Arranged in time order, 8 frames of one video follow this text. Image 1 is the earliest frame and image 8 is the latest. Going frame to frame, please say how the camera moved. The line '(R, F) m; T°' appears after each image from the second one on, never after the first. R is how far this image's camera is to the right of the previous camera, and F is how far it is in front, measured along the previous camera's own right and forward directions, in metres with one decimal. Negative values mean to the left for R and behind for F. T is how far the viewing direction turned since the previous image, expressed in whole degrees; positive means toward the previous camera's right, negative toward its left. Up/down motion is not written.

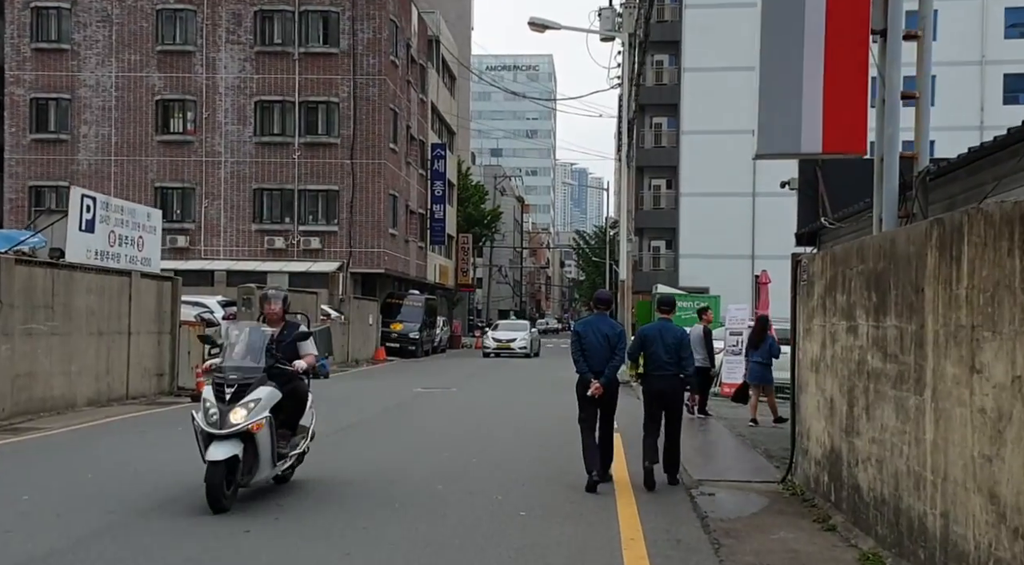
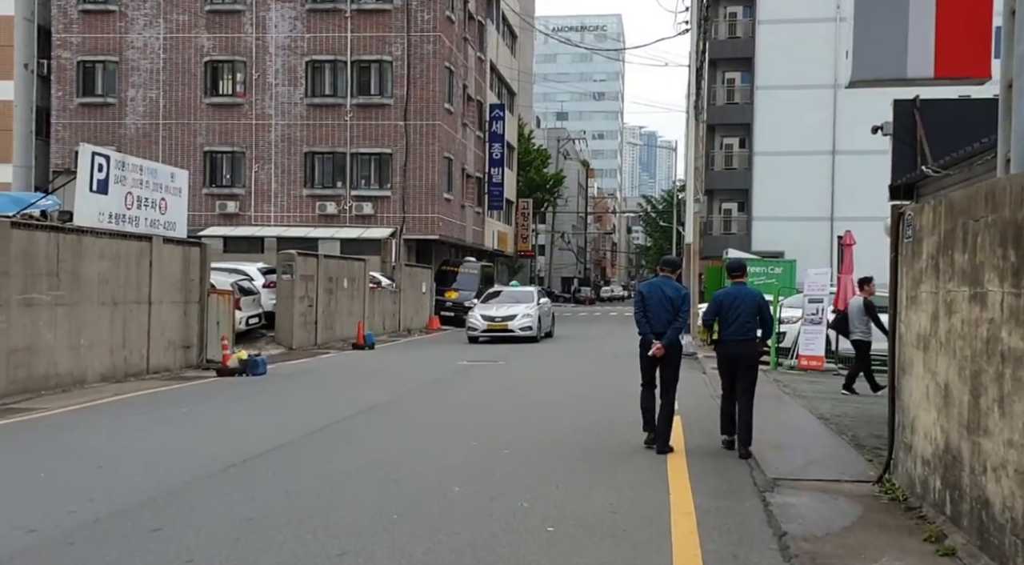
(+0.3, +1.7) m; -4°
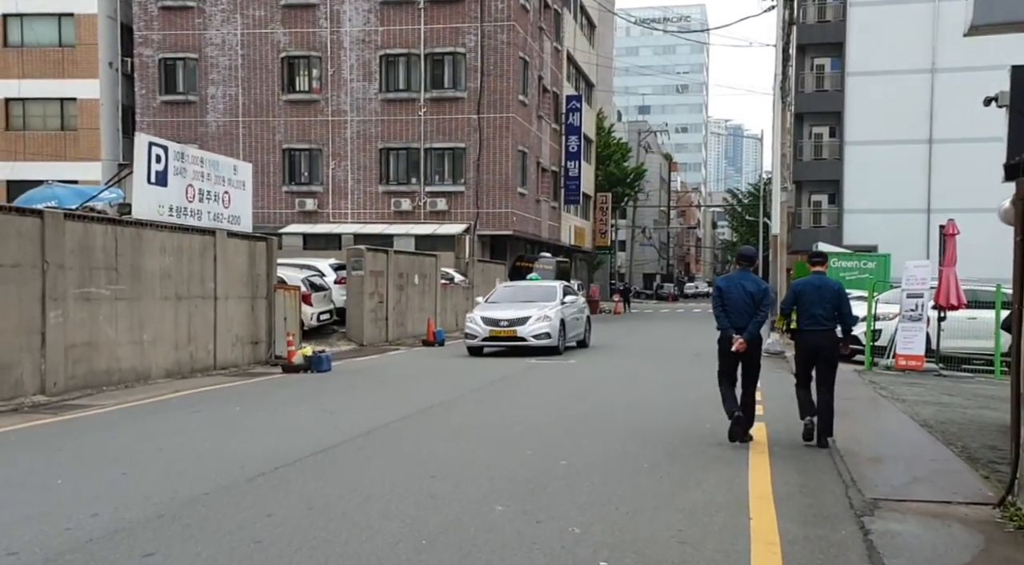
(+0.2, +0.8) m; -5°
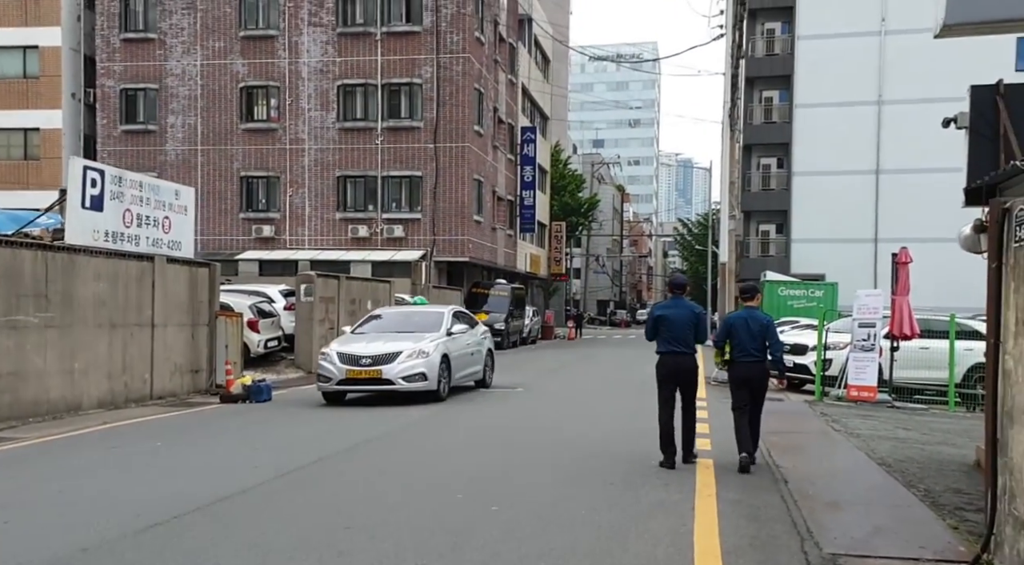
(+0.1, +0.3) m; +3°
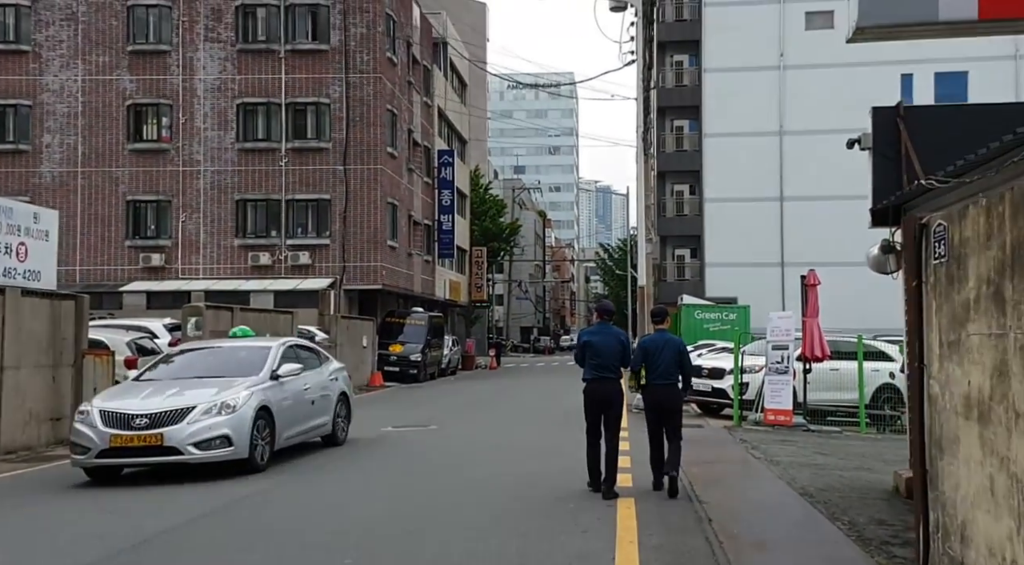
(+0.4, +1.0) m; +4°
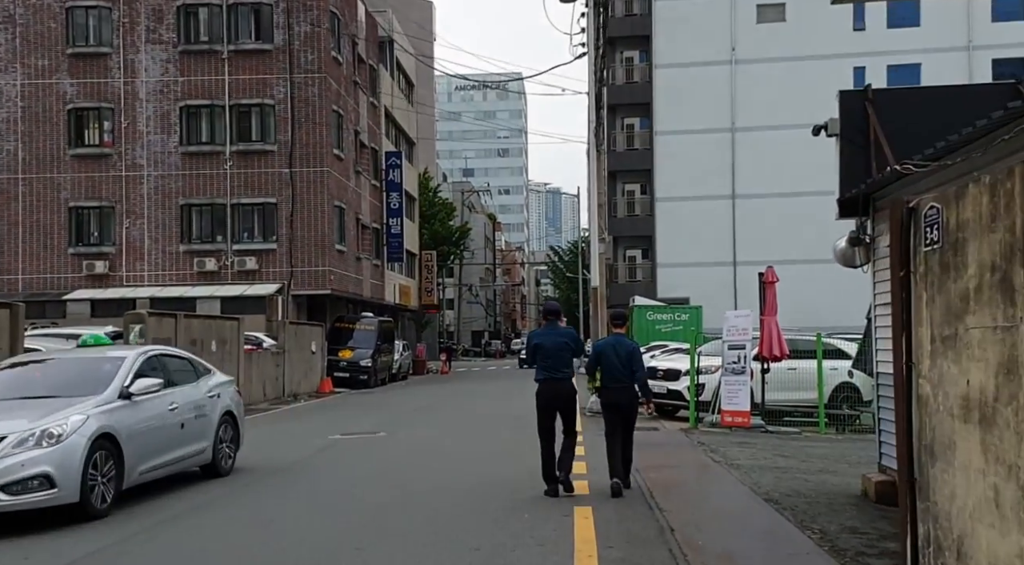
(-0.1, +0.3) m; +3°
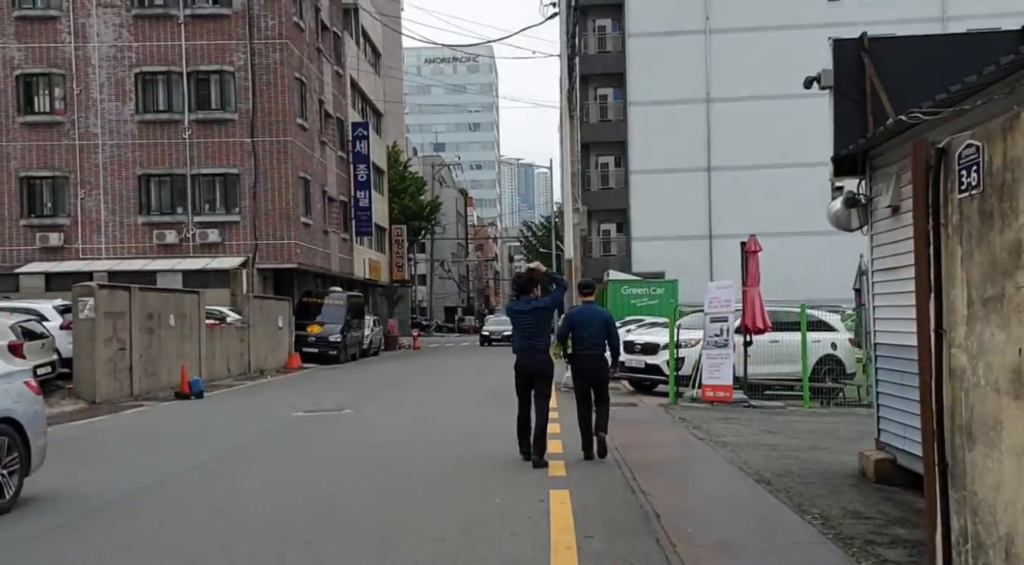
(0.0, +0.8) m; +2°
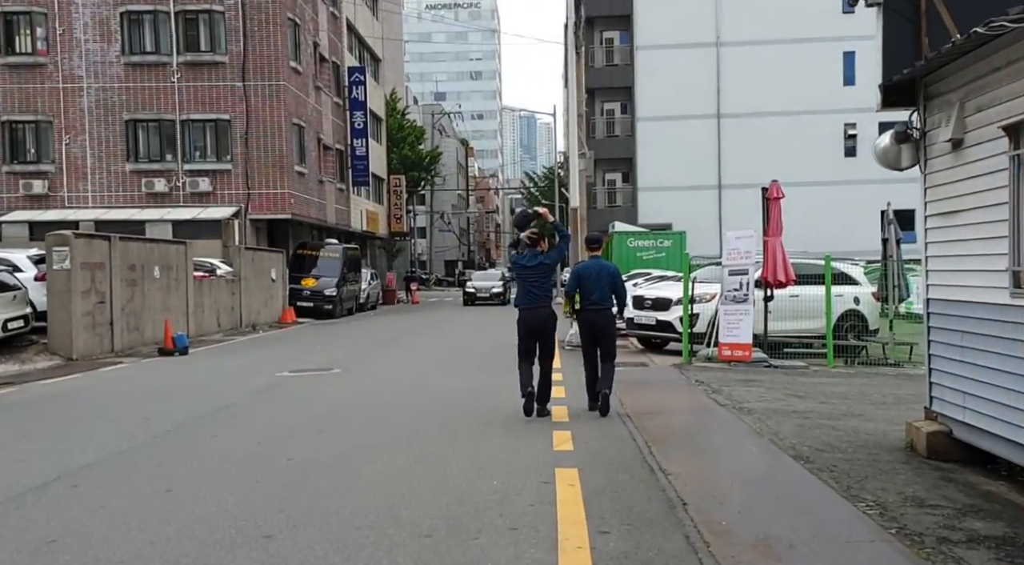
(0.0, +1.1) m; 0°
